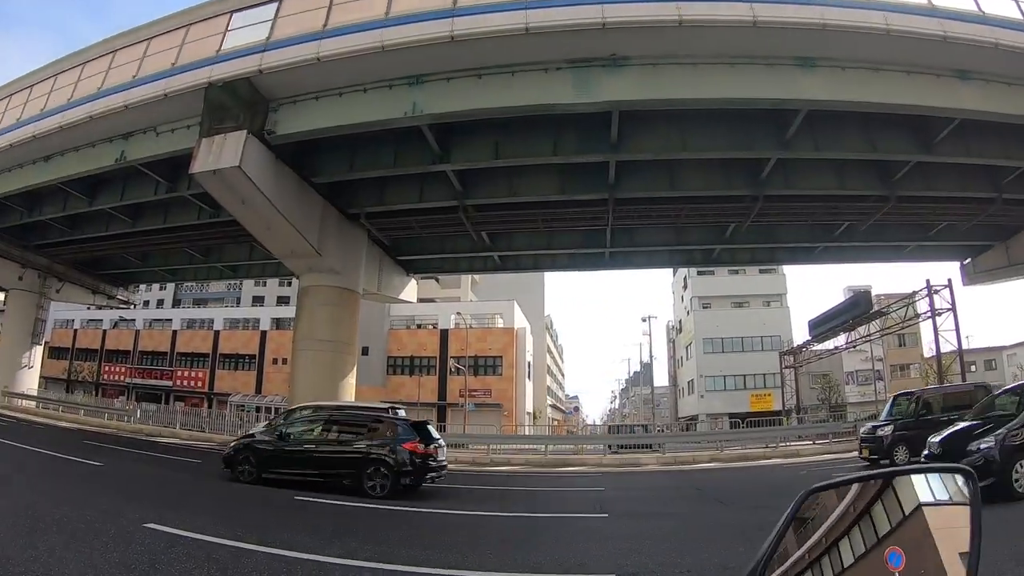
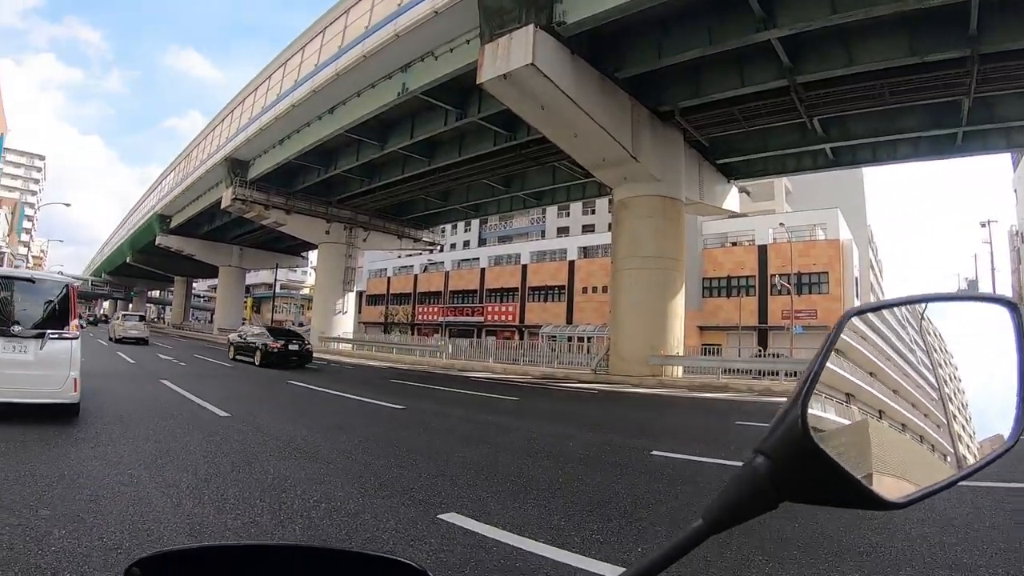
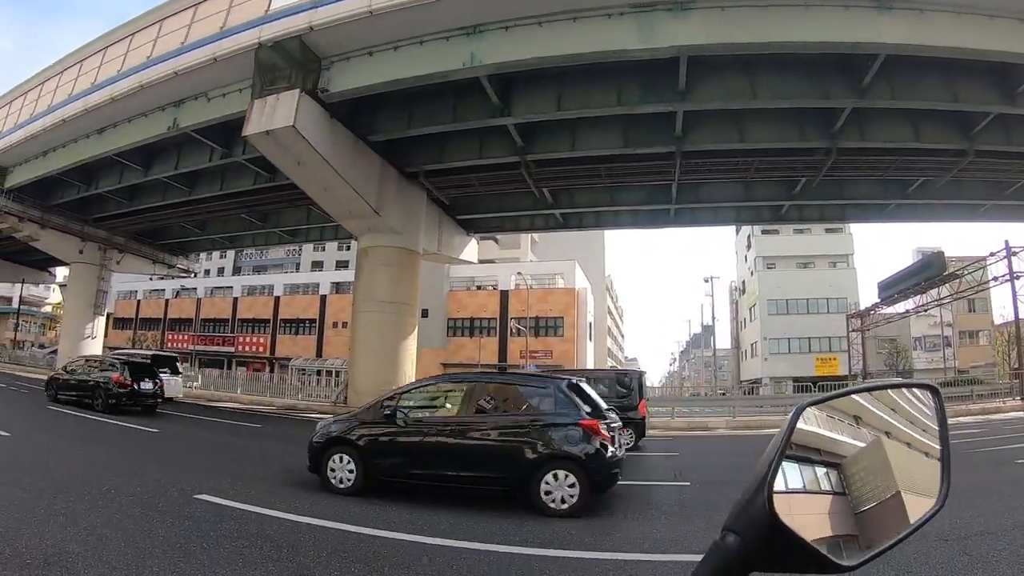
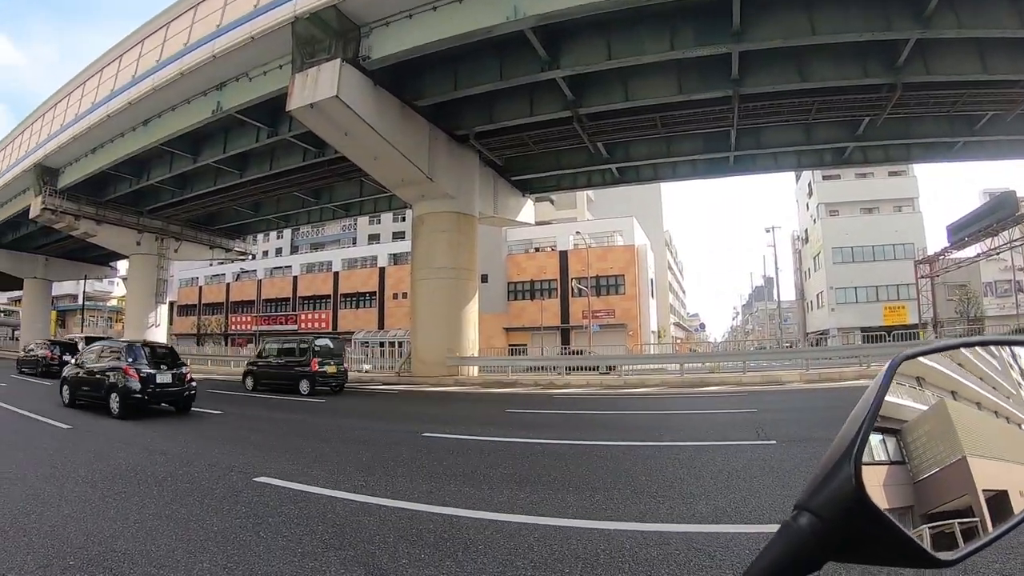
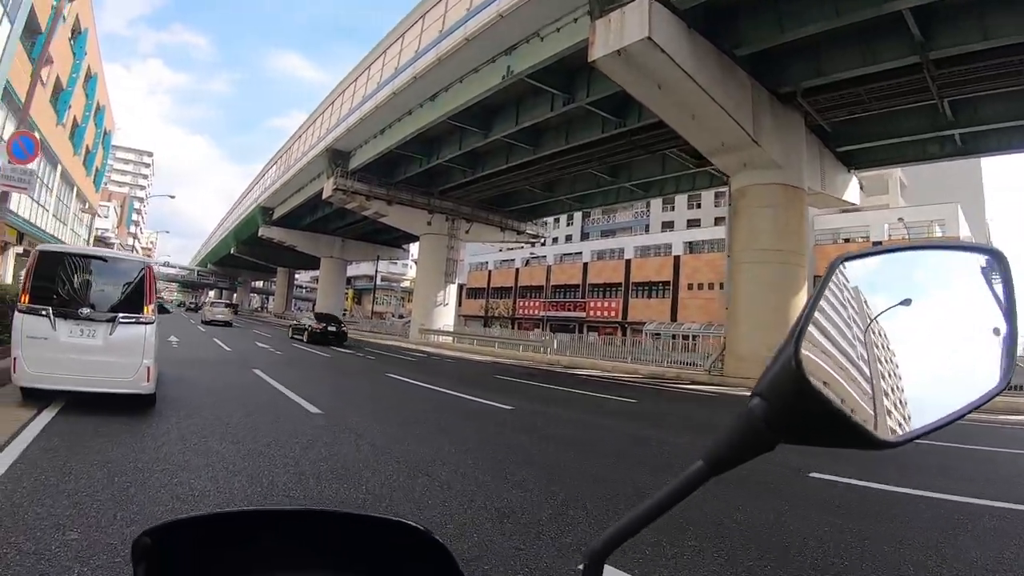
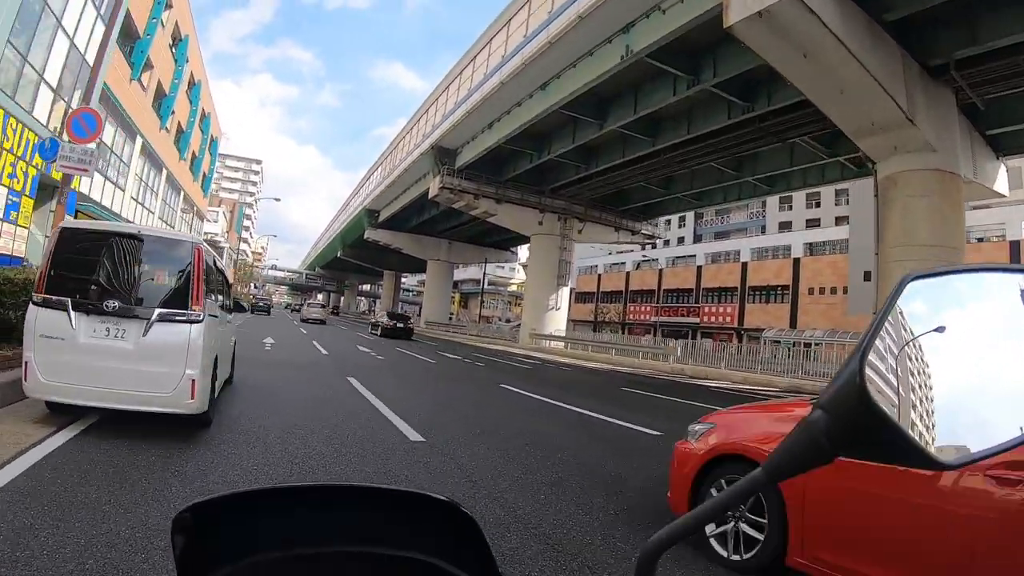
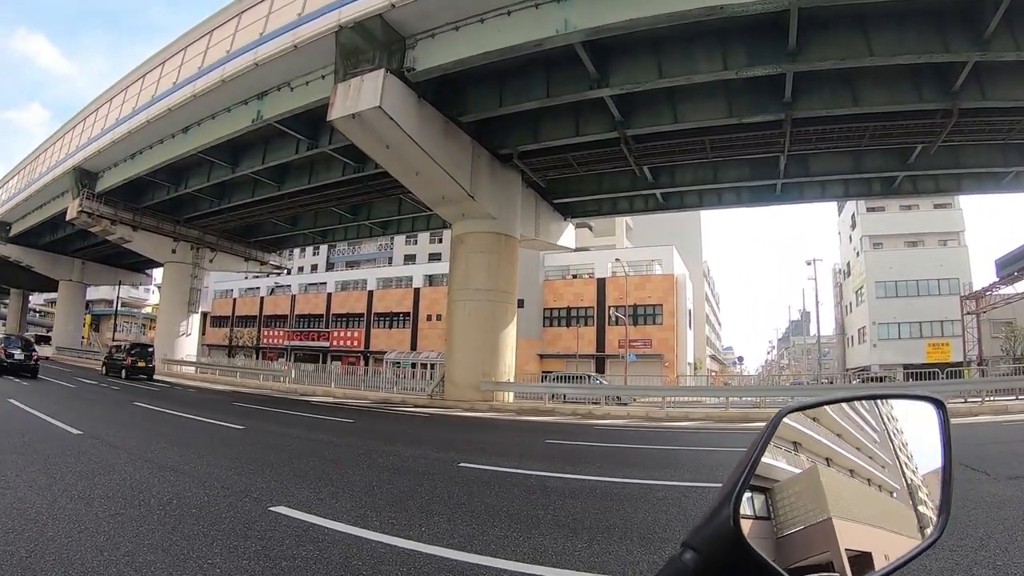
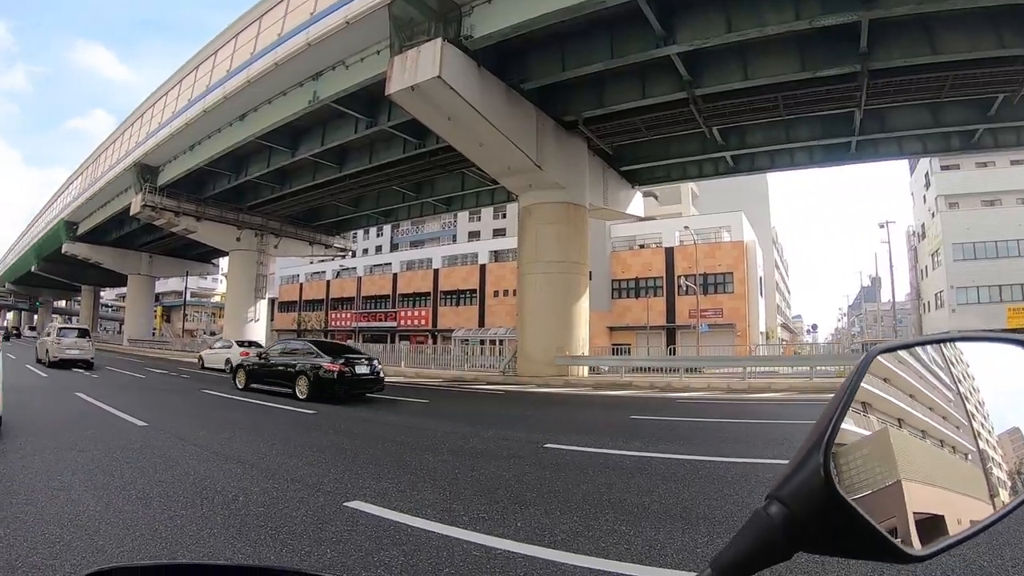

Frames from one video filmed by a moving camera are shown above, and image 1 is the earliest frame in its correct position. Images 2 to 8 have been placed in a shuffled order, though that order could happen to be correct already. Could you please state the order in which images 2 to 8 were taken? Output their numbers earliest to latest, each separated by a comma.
3, 4, 7, 8, 2, 5, 6
